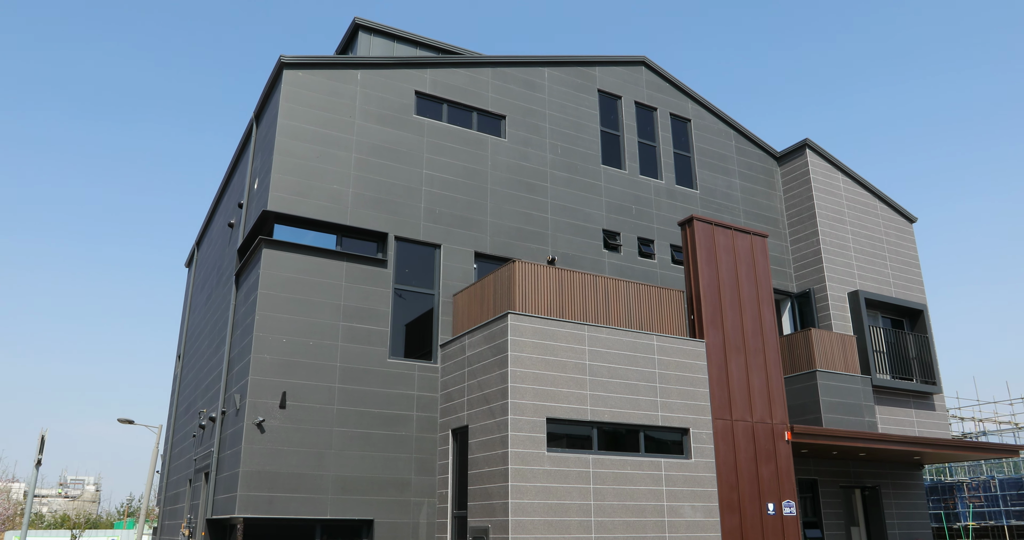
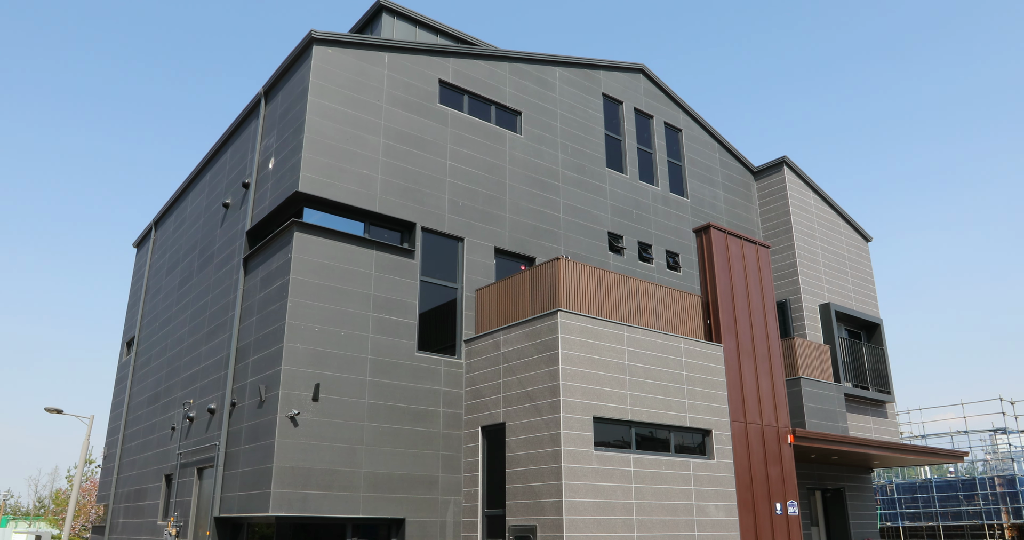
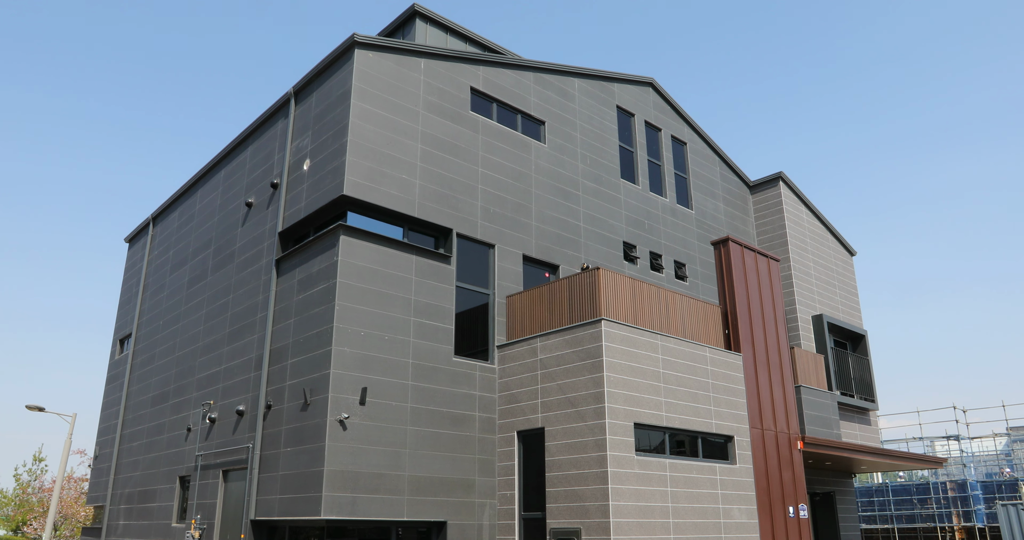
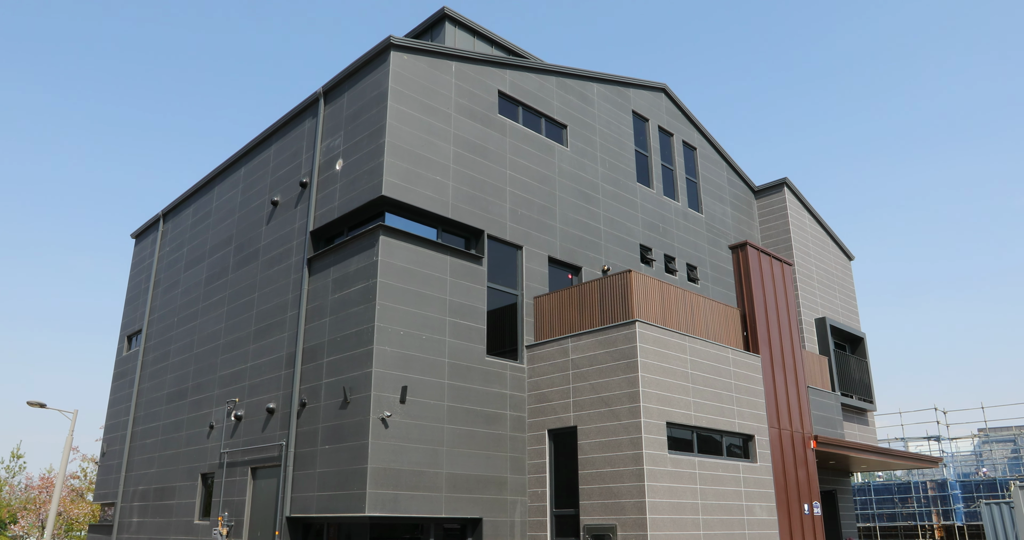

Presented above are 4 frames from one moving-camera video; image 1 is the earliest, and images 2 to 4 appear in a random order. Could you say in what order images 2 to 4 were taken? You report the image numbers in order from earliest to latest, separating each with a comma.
2, 3, 4
